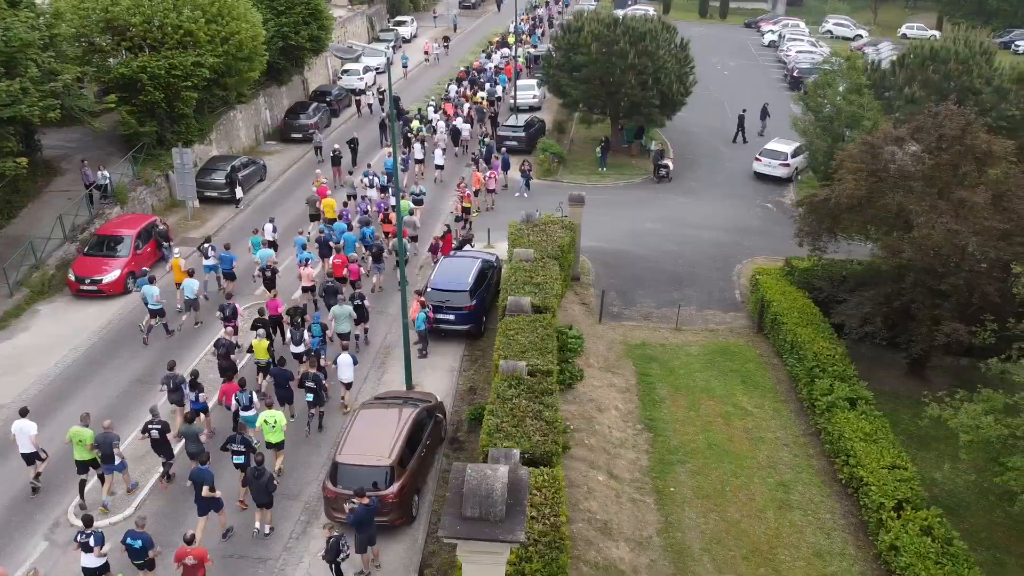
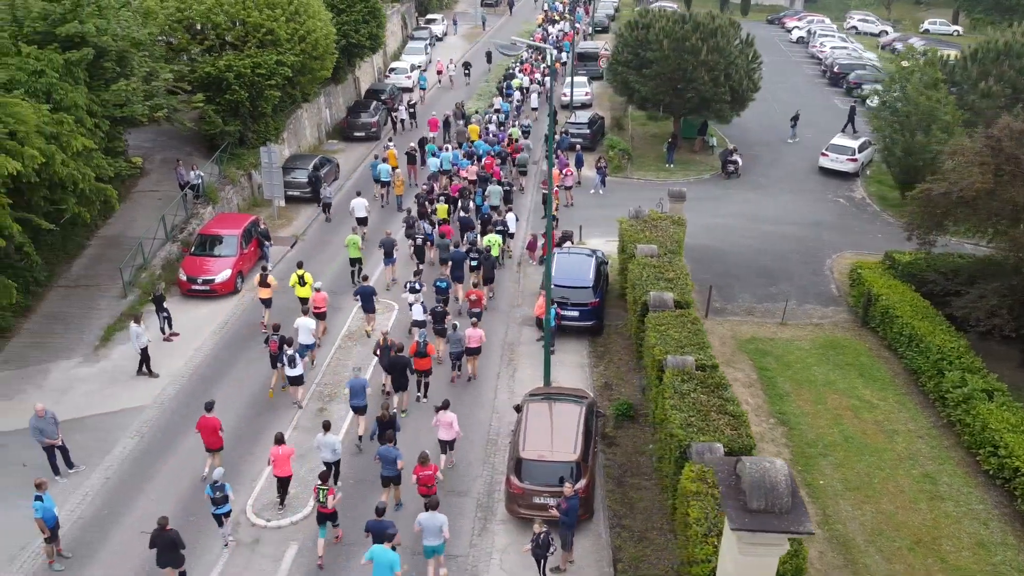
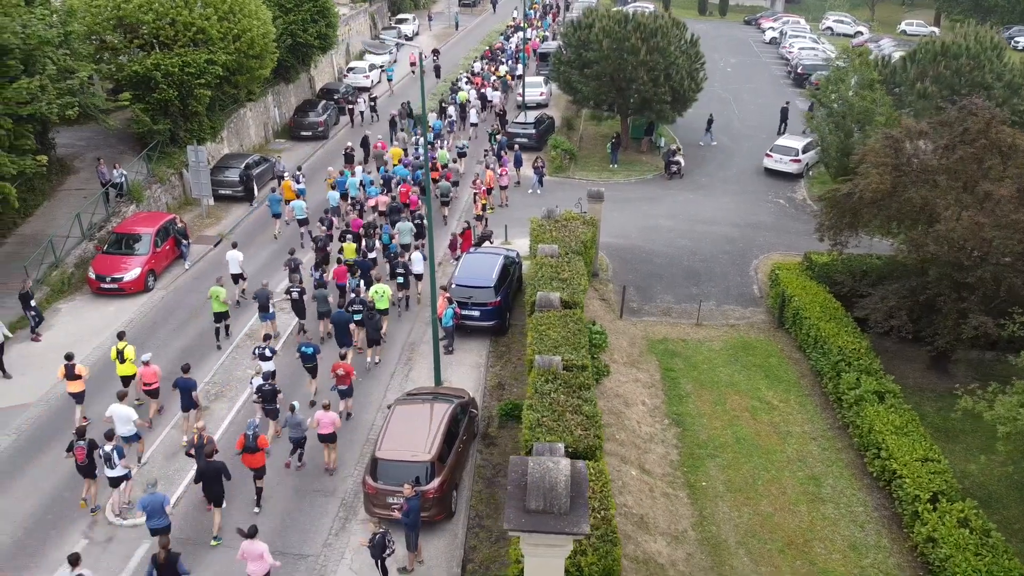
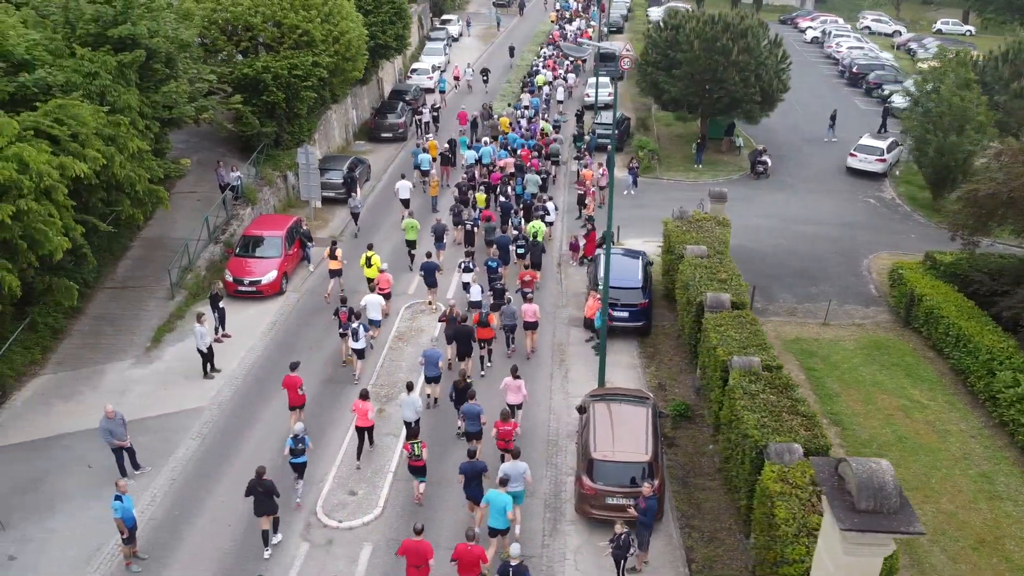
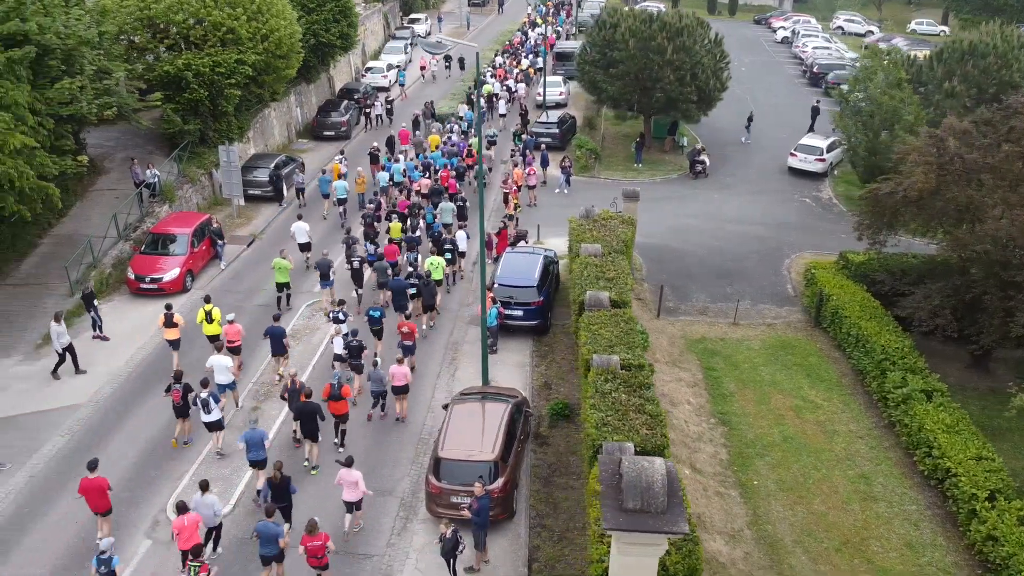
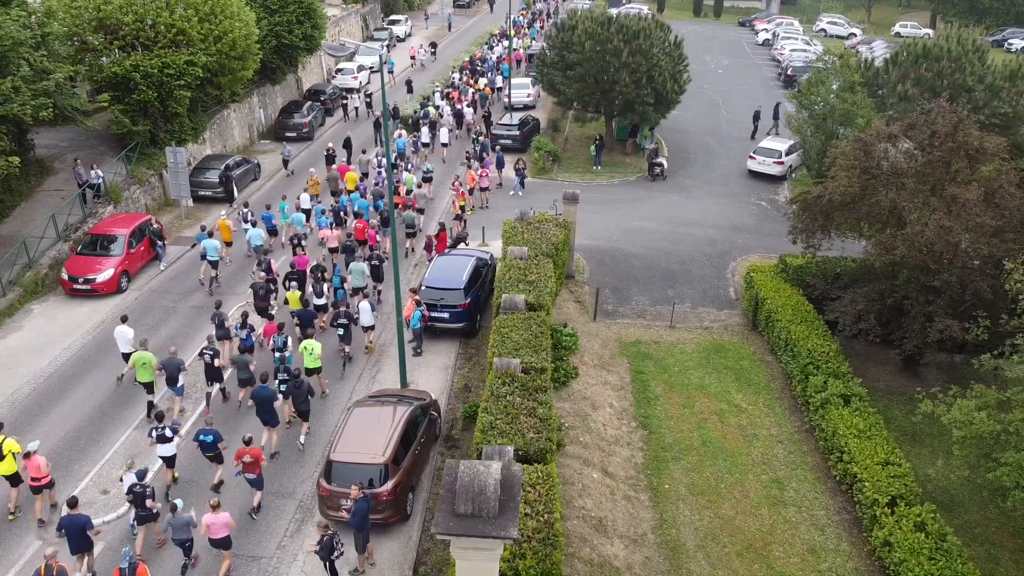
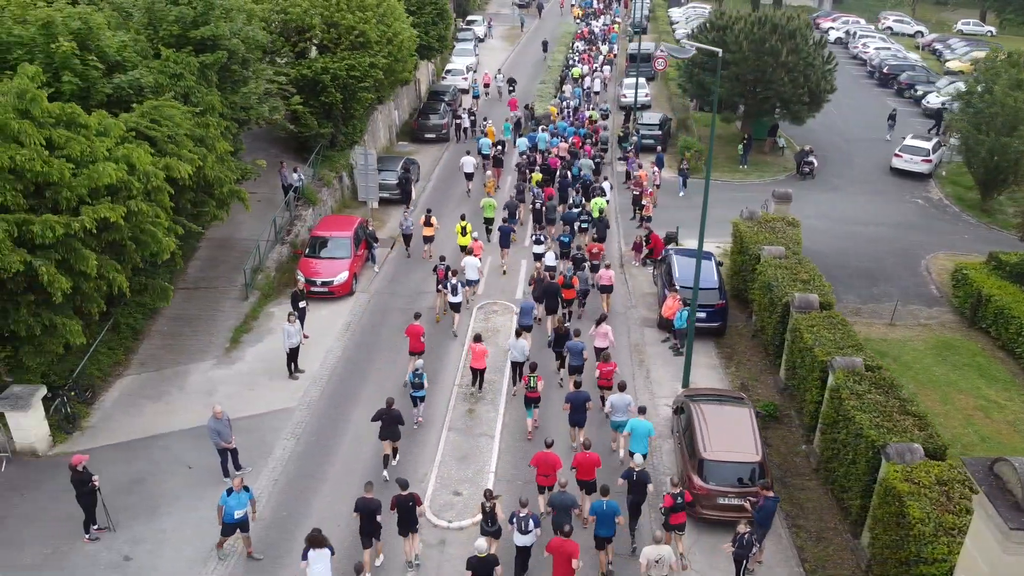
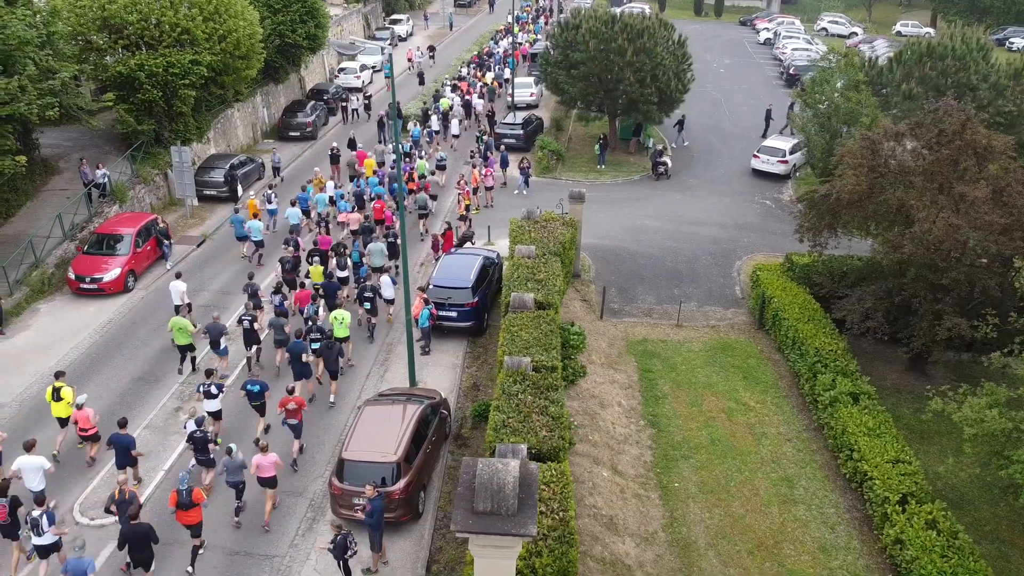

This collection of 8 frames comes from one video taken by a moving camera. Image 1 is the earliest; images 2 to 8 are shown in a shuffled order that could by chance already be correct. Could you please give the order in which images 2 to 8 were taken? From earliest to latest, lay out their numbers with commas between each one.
6, 8, 3, 5, 2, 4, 7
